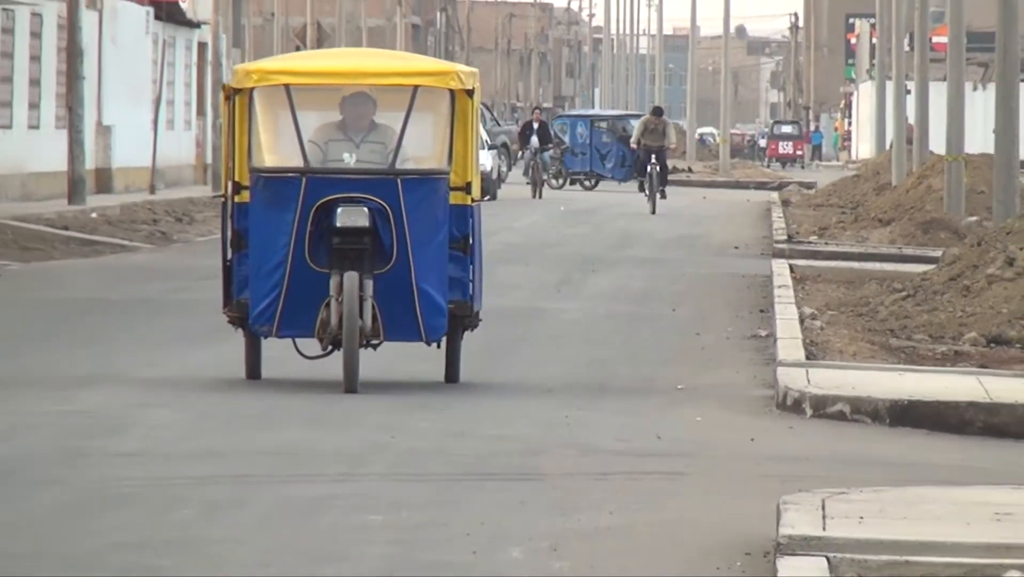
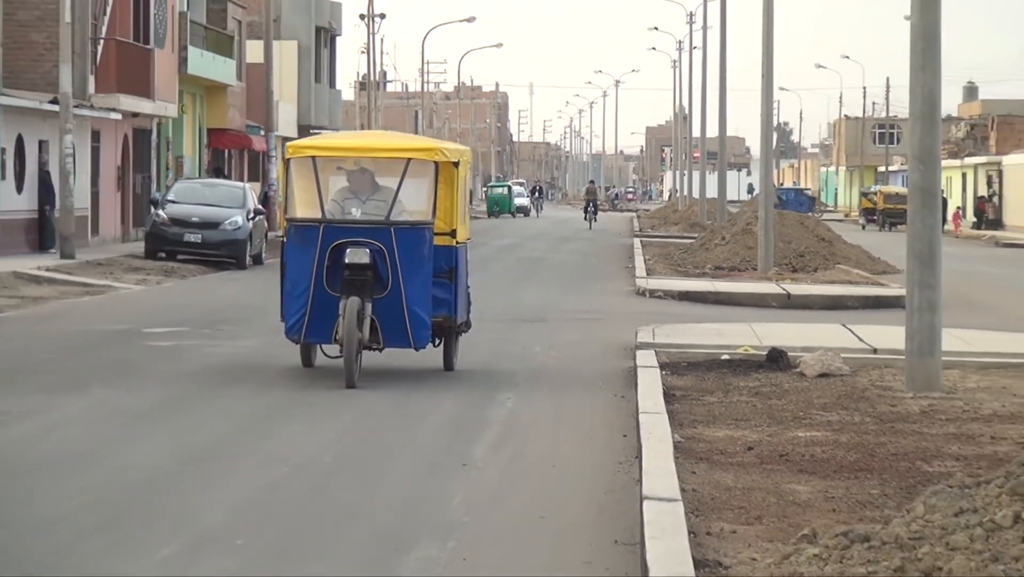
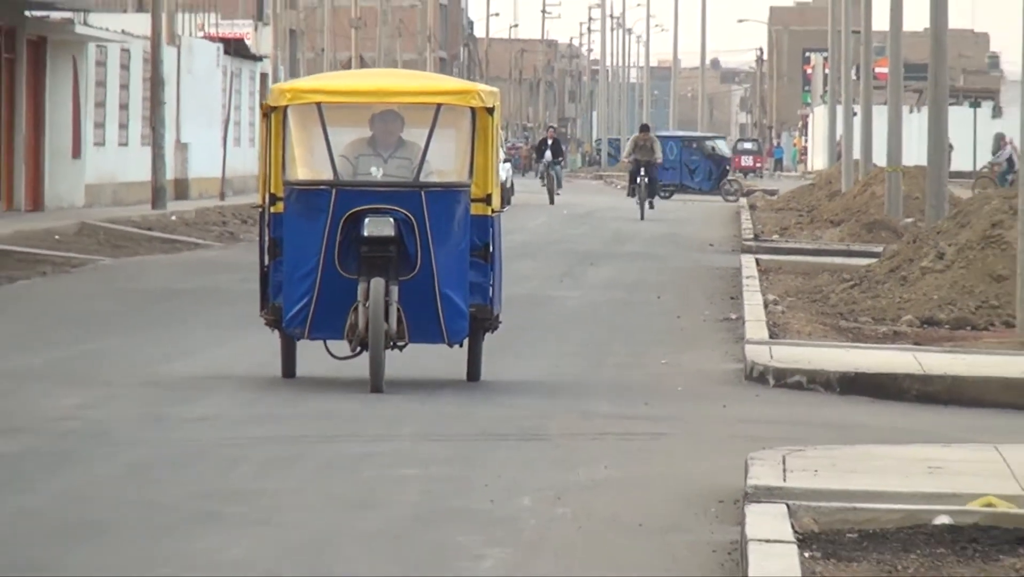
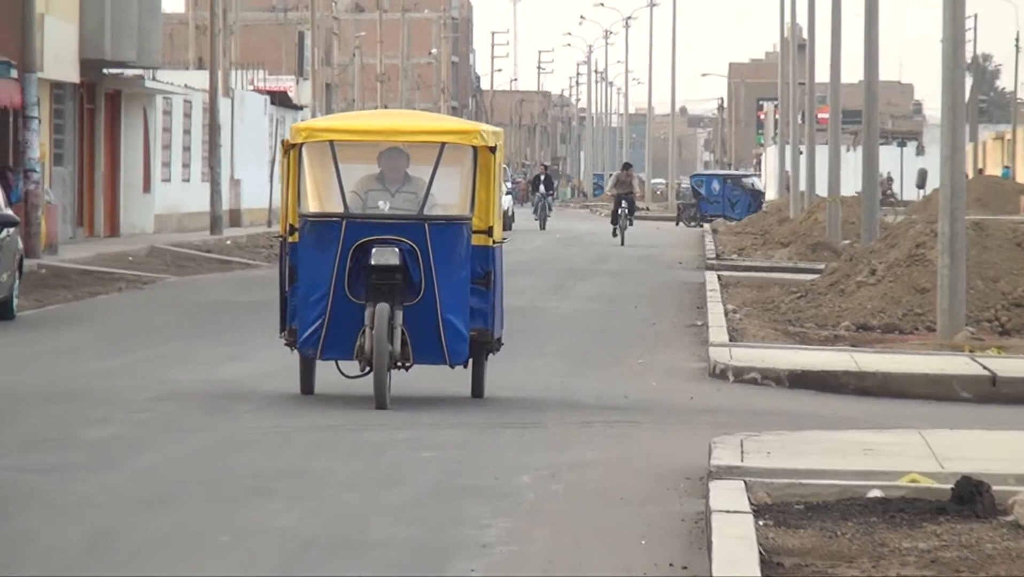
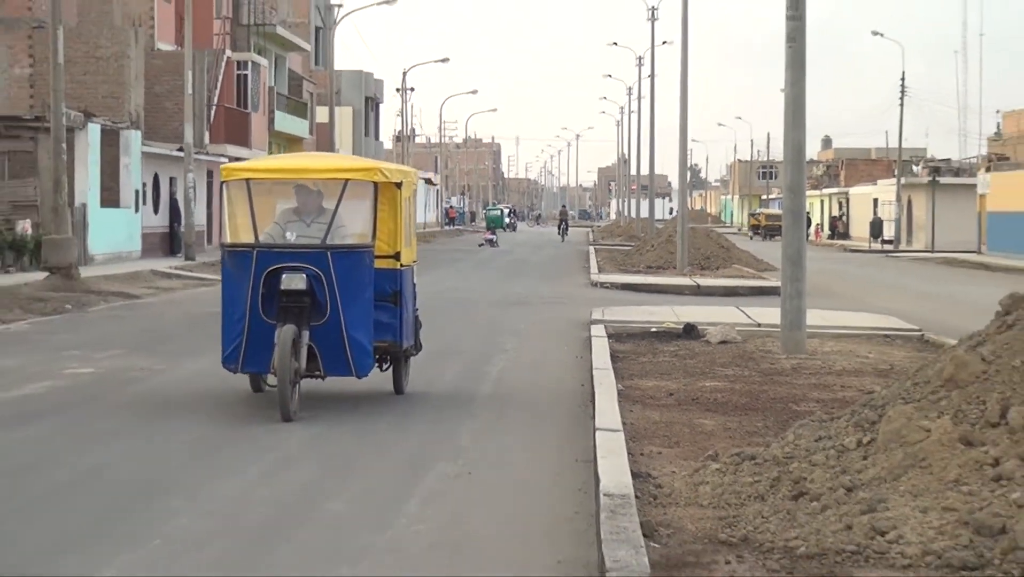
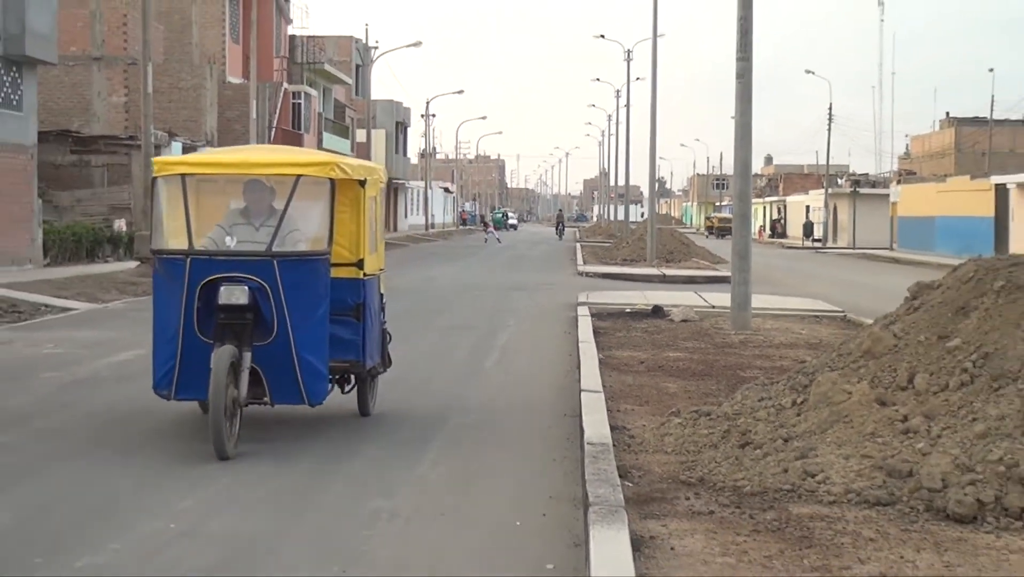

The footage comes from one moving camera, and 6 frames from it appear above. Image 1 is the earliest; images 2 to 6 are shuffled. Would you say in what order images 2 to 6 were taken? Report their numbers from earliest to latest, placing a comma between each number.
3, 4, 2, 5, 6
